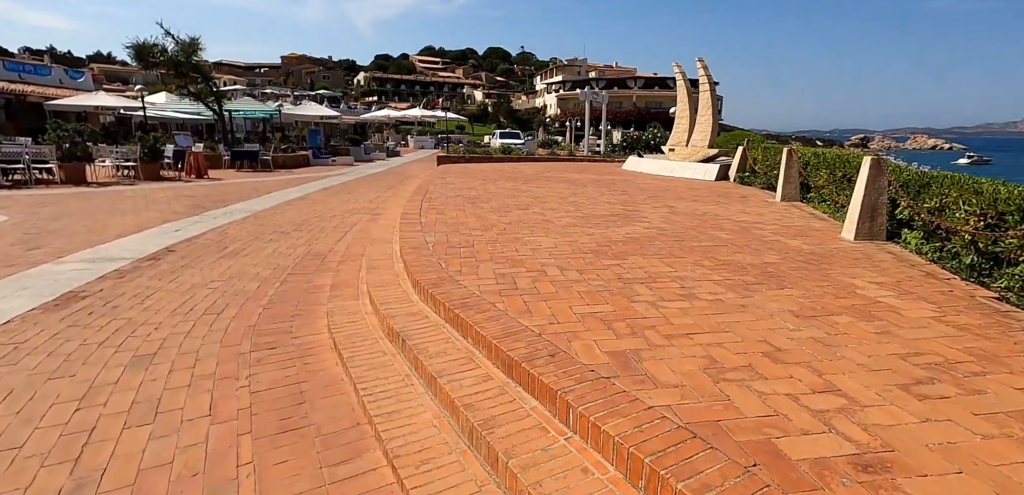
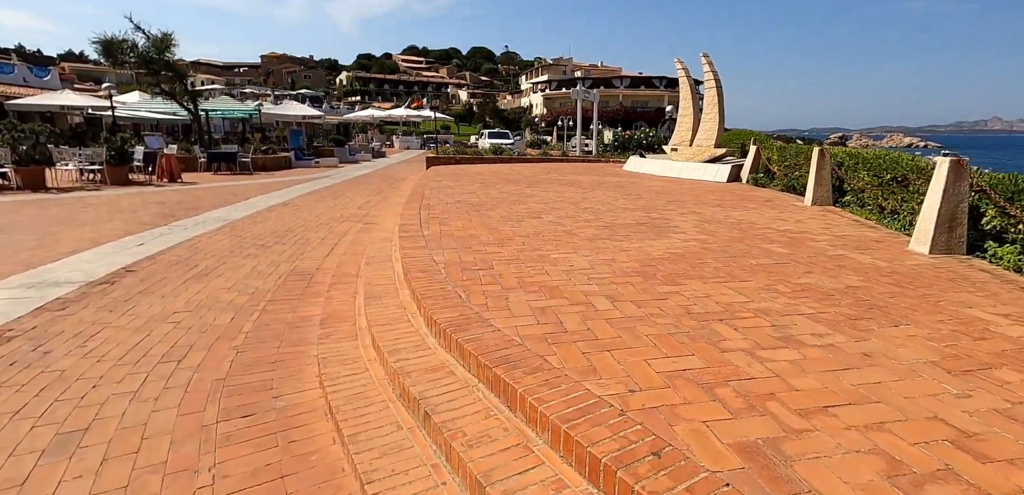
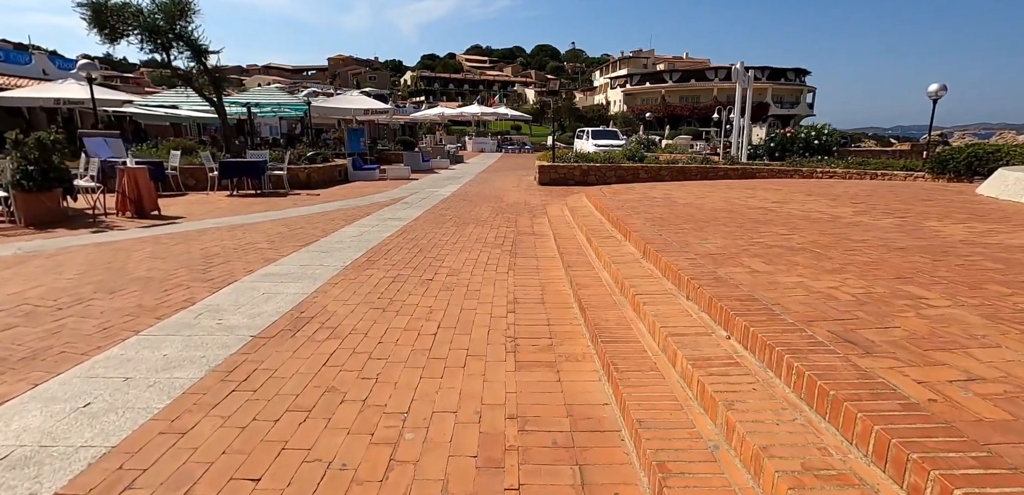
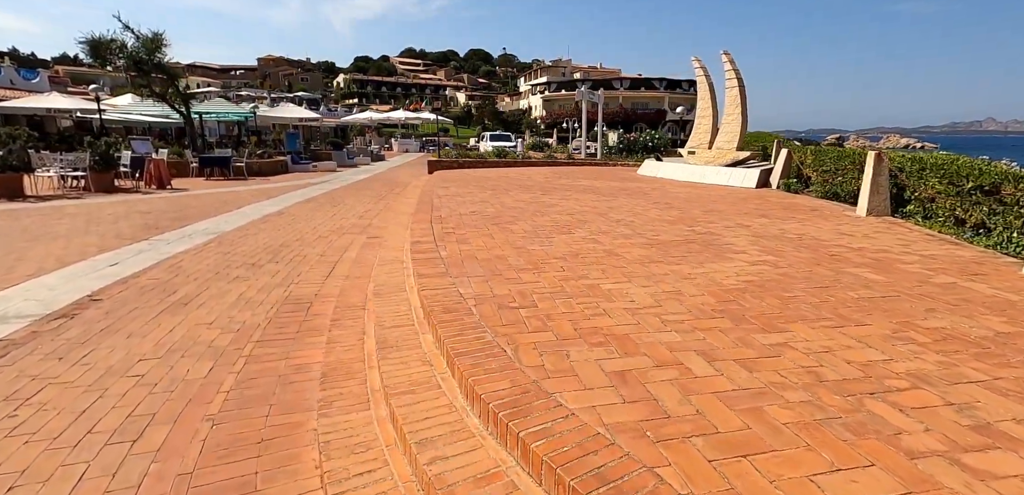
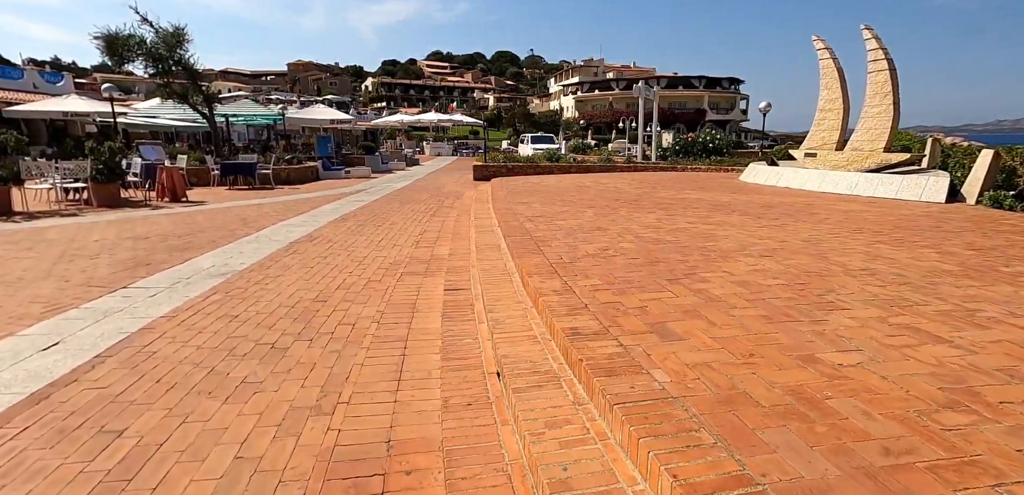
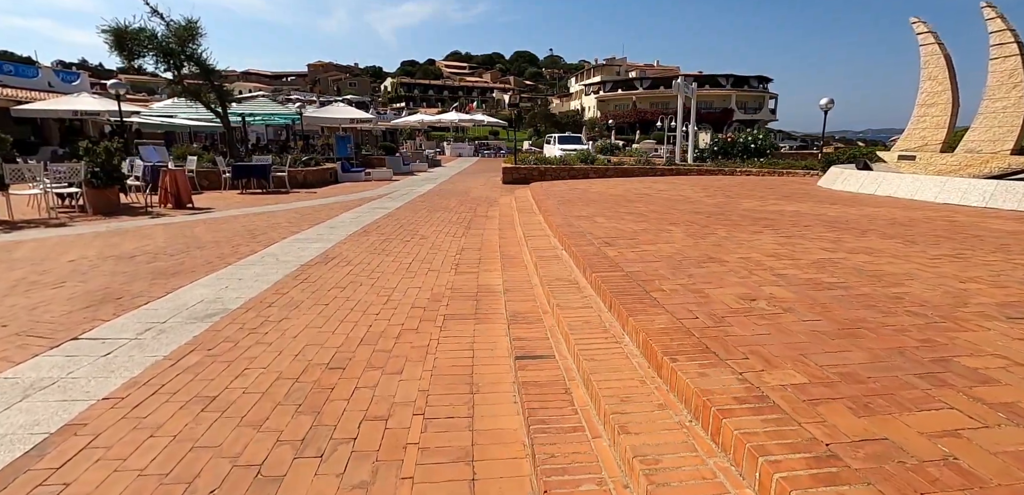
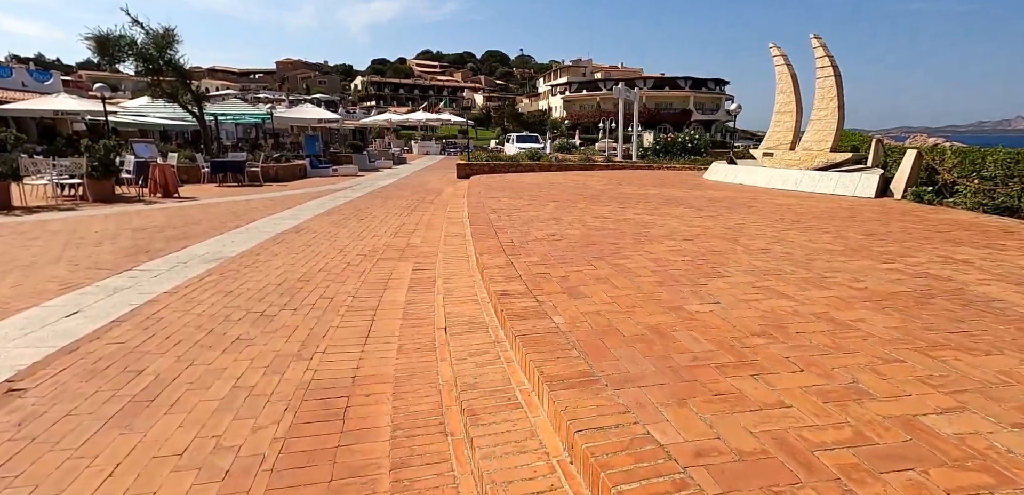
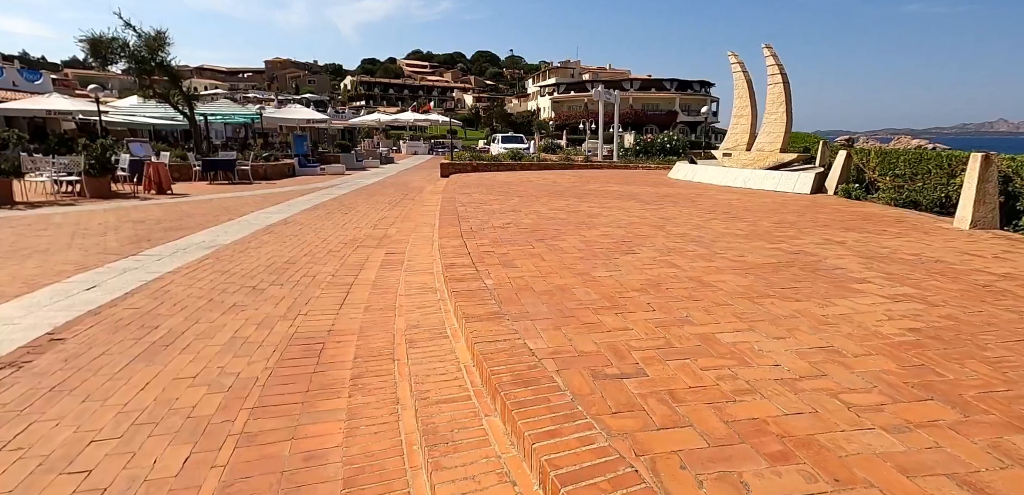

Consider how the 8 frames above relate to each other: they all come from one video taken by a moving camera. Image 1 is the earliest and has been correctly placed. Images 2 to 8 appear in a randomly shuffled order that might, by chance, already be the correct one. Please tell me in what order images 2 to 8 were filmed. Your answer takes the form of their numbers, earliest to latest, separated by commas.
2, 4, 8, 7, 5, 6, 3
